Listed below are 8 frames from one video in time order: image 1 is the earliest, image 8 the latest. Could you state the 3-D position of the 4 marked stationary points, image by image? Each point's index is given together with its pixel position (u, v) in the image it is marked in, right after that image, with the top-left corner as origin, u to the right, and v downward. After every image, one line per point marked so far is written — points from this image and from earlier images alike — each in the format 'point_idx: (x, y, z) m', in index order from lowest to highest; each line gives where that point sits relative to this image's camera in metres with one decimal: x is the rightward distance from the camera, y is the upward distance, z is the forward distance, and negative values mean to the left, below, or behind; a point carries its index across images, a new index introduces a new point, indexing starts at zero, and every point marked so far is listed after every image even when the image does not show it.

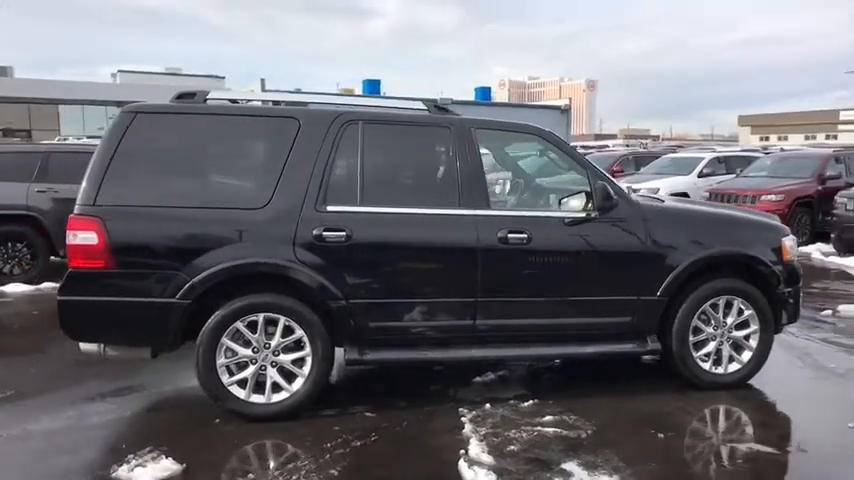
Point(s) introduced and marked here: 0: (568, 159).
0: (+1.0, +0.6, +4.5) m
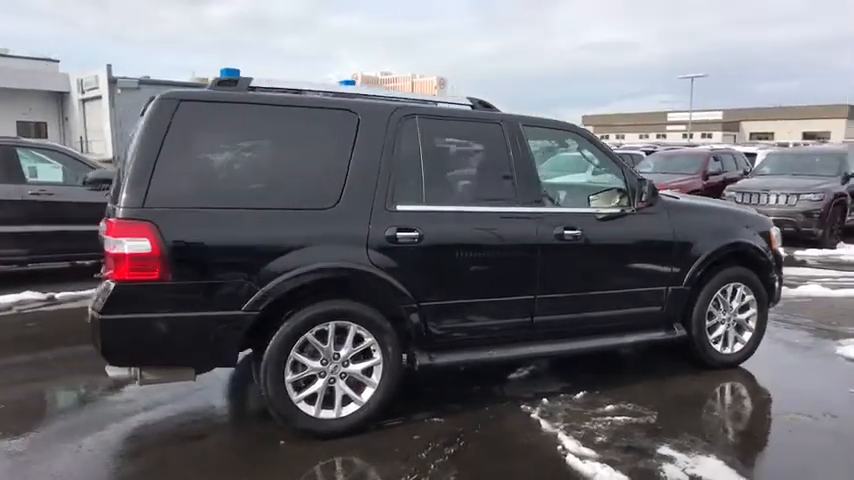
0: (+1.2, +0.6, +4.7) m
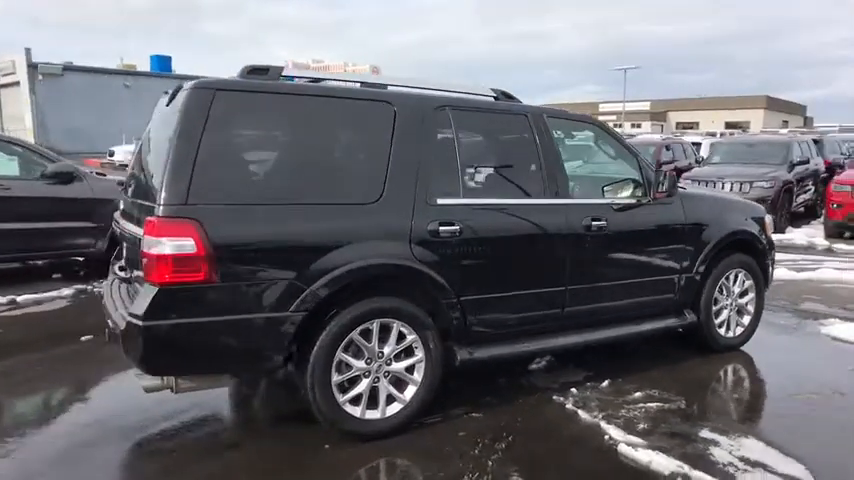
0: (+1.4, +0.7, +4.8) m
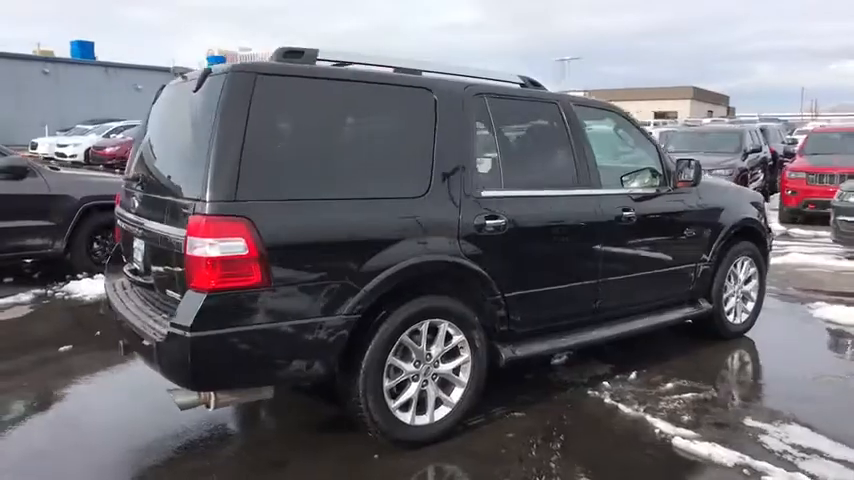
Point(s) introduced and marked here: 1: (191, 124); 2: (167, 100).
0: (+1.5, +0.7, +4.7) m
1: (-1.1, +0.6, +3.2) m
2: (-1.5, +0.8, +3.9) m
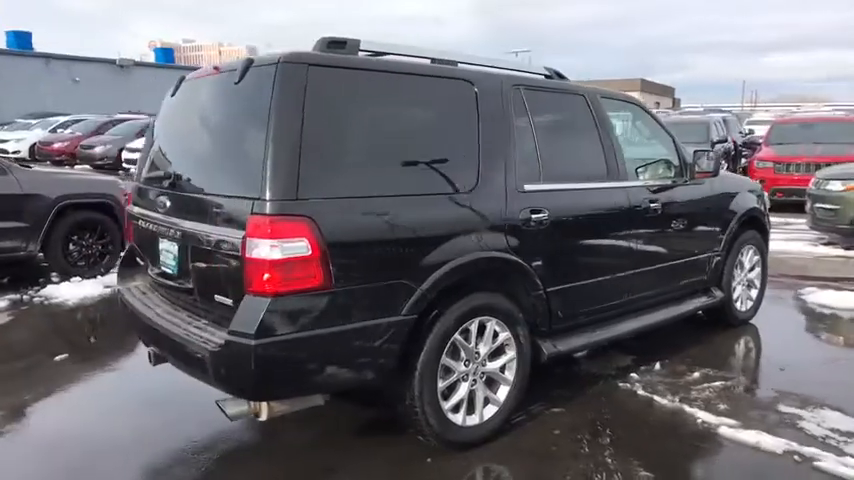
0: (+1.6, +0.8, +4.7) m
1: (-0.9, +0.6, +3.0) m
2: (-1.3, +0.8, +3.6) m
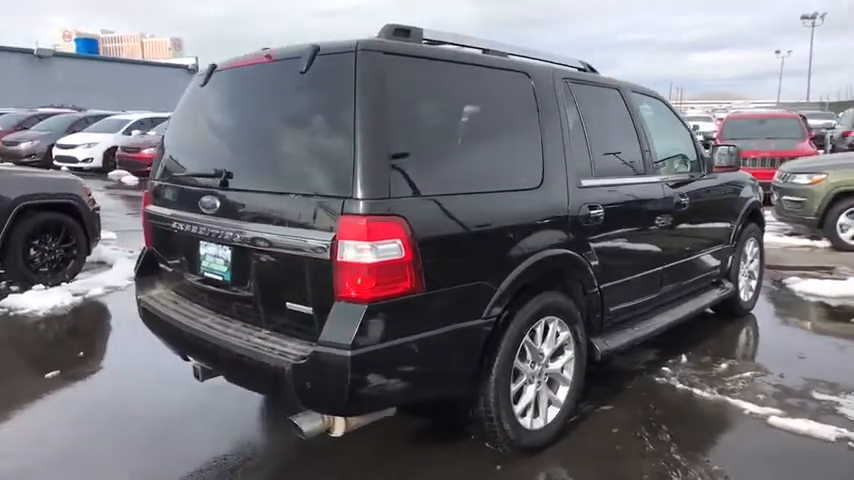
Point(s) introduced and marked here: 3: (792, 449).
0: (+1.7, +0.8, +4.8) m
1: (-0.5, +0.5, +2.8) m
2: (-1.0, +0.8, +3.4) m
3: (+1.8, -1.1, +3.4) m
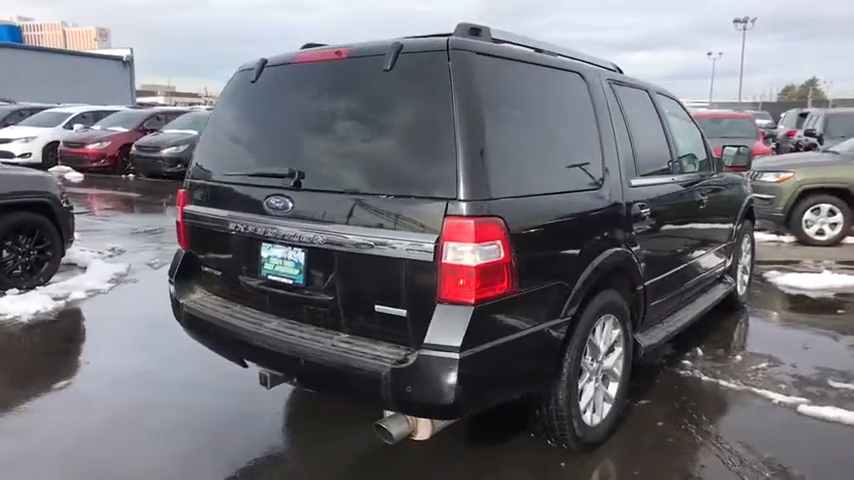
0: (+1.9, +0.9, +4.9) m
1: (-0.2, +0.5, +2.7) m
2: (-0.7, +0.8, +3.2) m
3: (+2.1, -1.0, +3.6) m
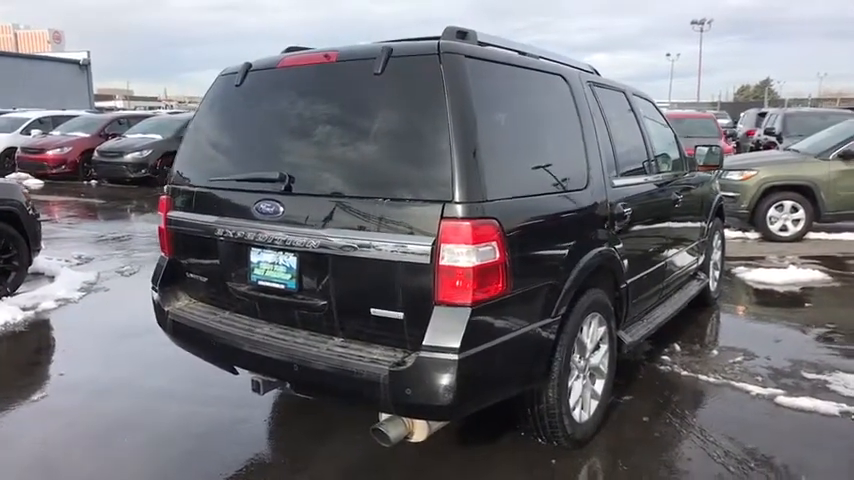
0: (+1.7, +0.9, +5.0) m
1: (-0.2, +0.5, +2.7) m
2: (-0.8, +0.8, +3.2) m
3: (+2.1, -1.0, +3.7) m
